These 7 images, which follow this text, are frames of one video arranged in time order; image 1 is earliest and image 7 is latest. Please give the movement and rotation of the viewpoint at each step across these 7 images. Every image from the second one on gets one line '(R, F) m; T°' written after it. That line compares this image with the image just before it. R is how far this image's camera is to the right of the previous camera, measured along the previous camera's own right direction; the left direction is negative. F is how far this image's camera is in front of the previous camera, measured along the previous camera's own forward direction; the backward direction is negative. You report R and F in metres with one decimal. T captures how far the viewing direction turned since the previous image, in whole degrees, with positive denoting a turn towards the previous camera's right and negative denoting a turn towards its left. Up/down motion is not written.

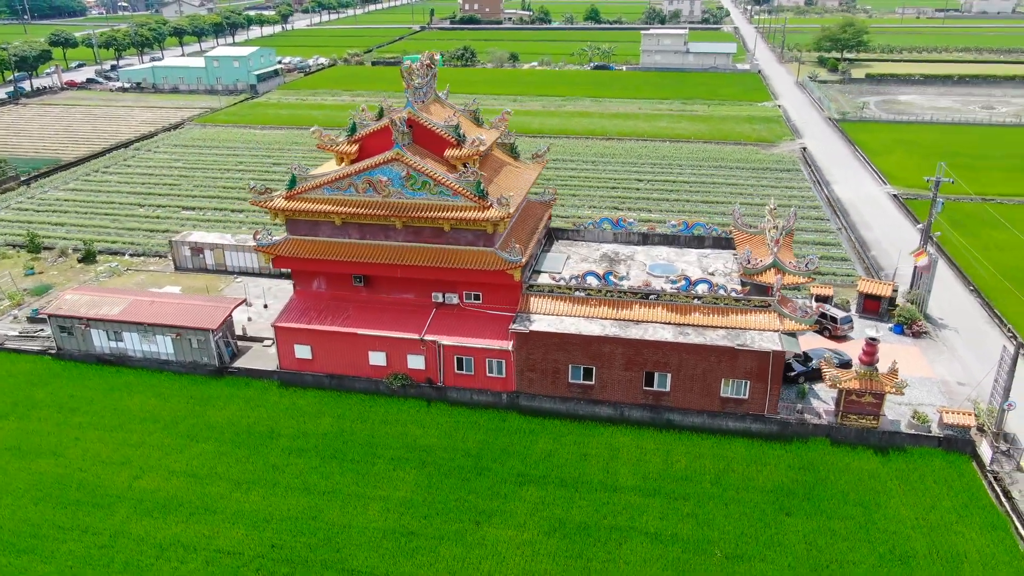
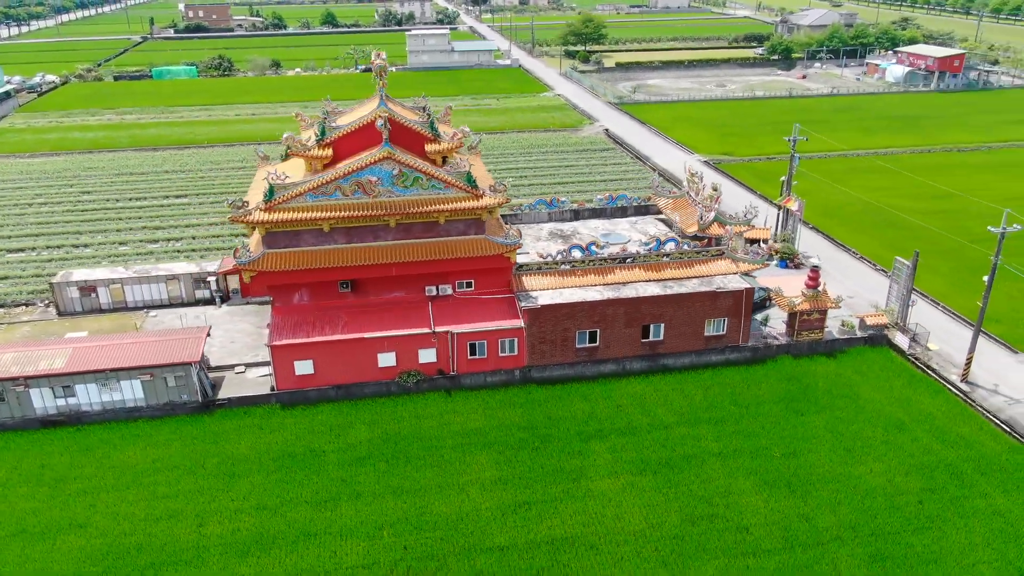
(-7.5, +0.2) m; +20°
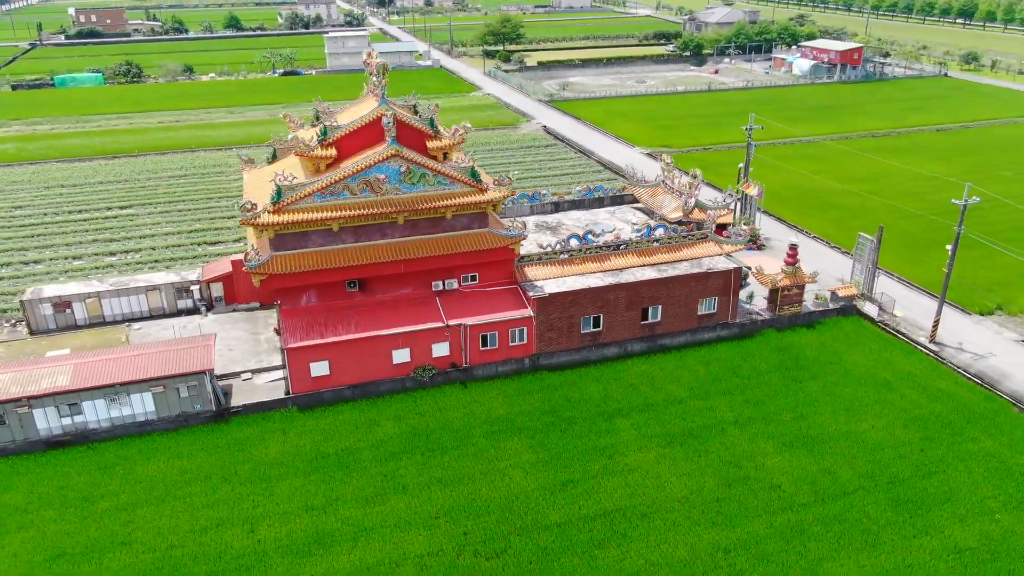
(-2.9, -0.4) m; +7°
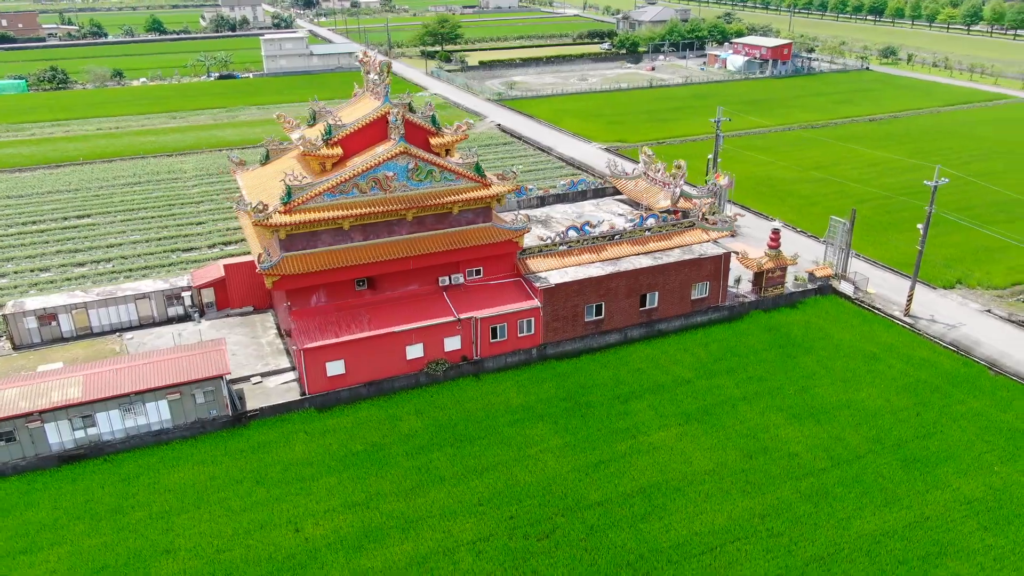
(-2.3, -0.3) m; +5°
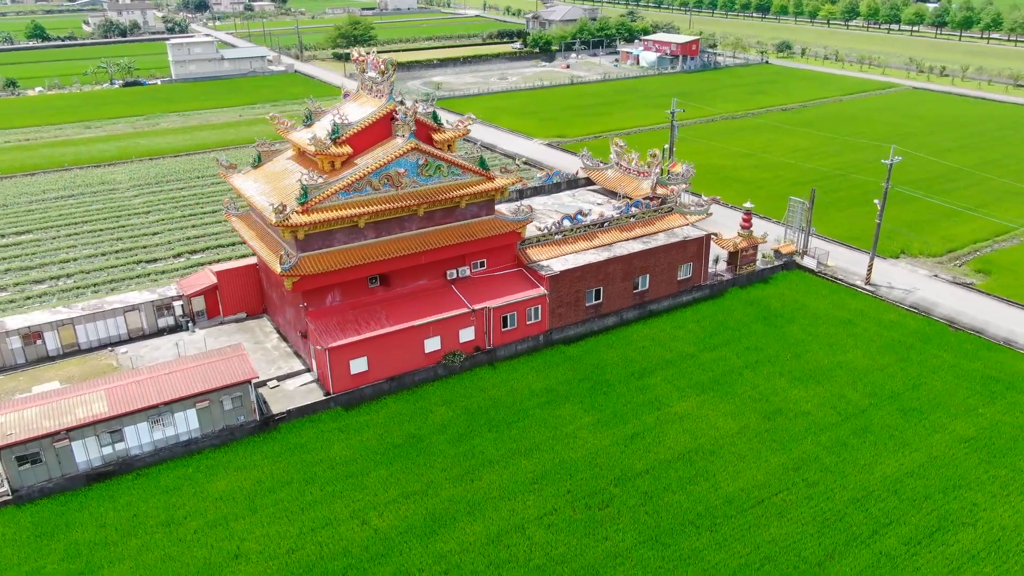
(-3.3, -0.4) m; +8°
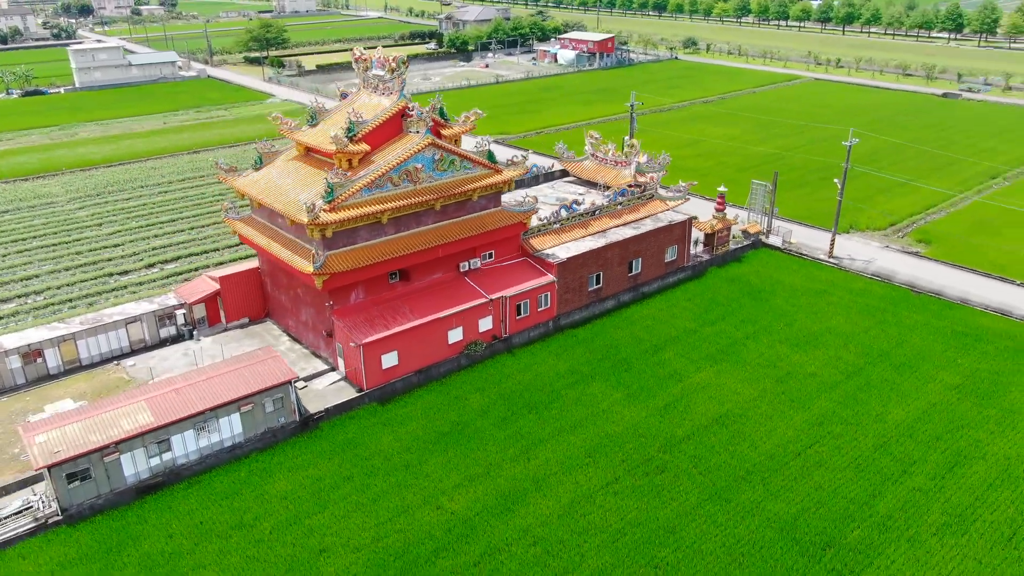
(-3.5, -0.5) m; +7°
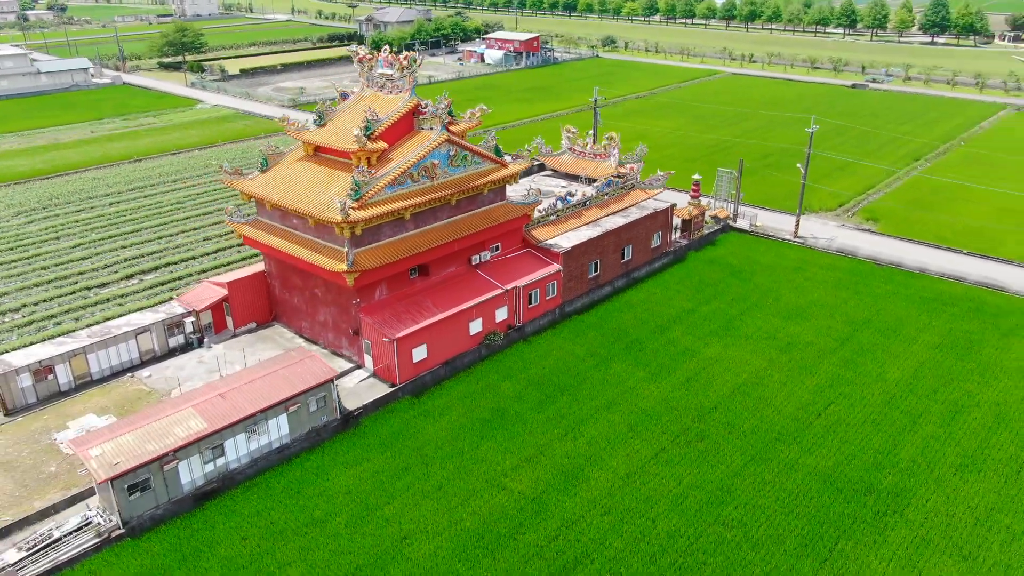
(-3.3, -0.5) m; +7°
